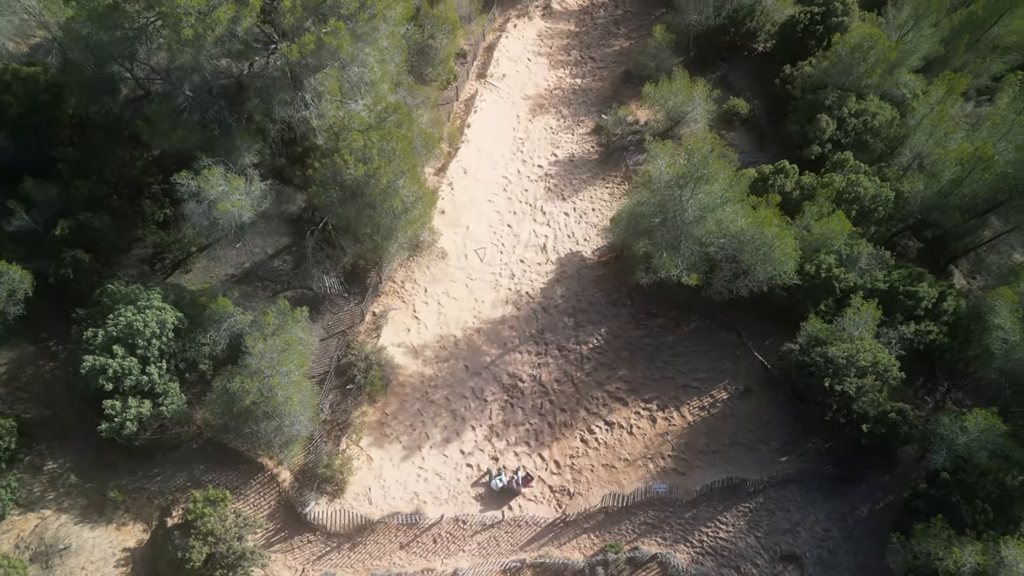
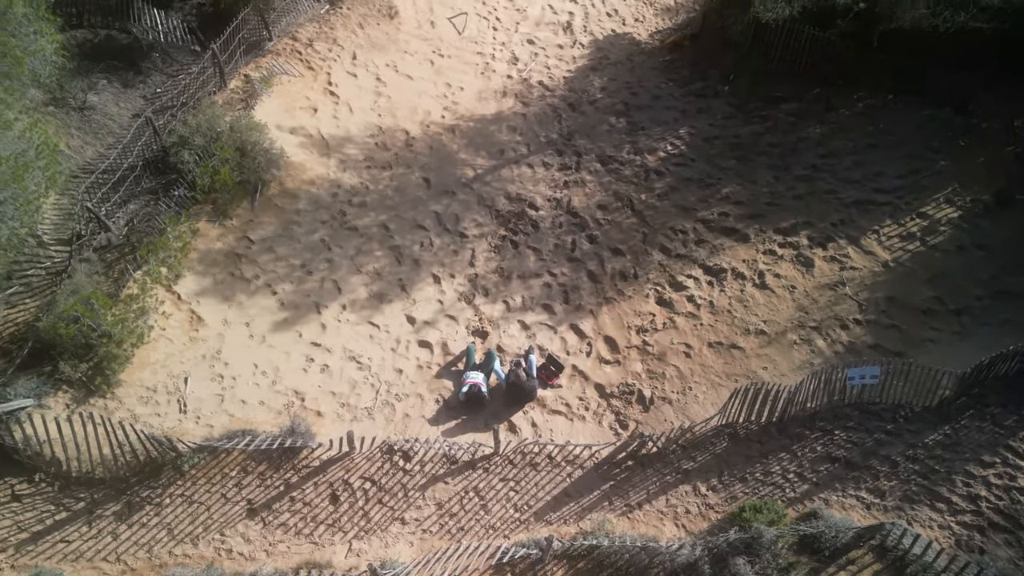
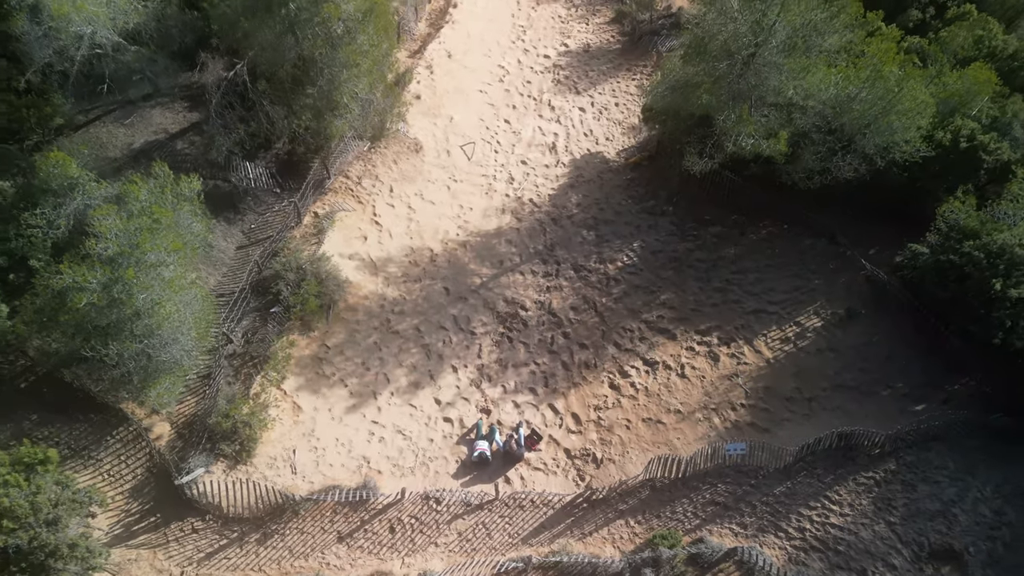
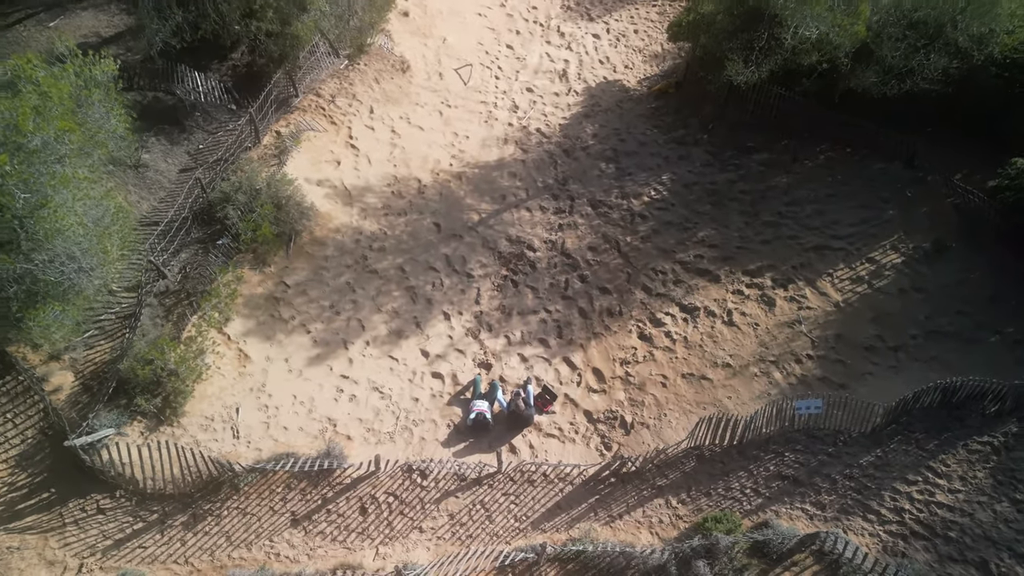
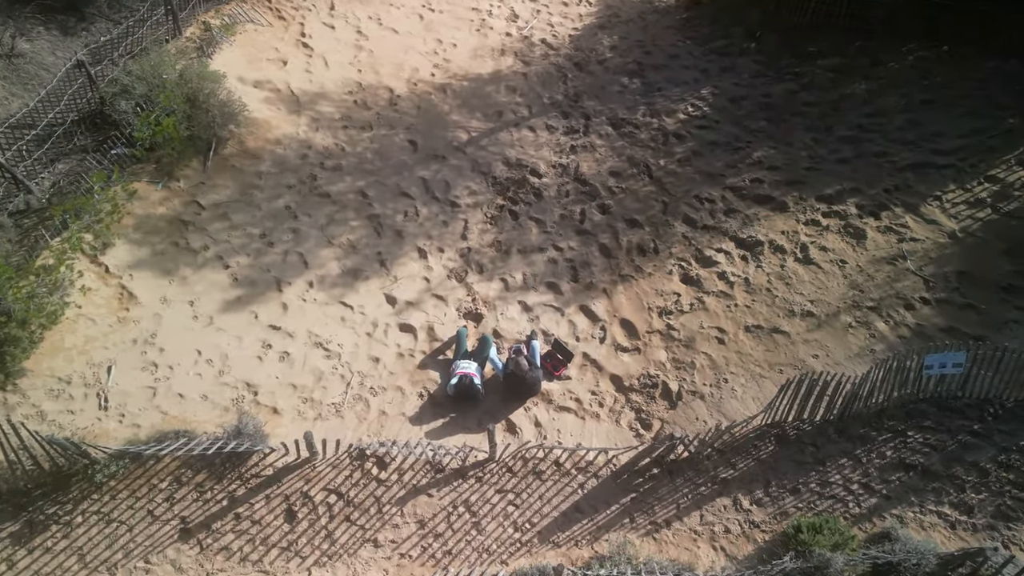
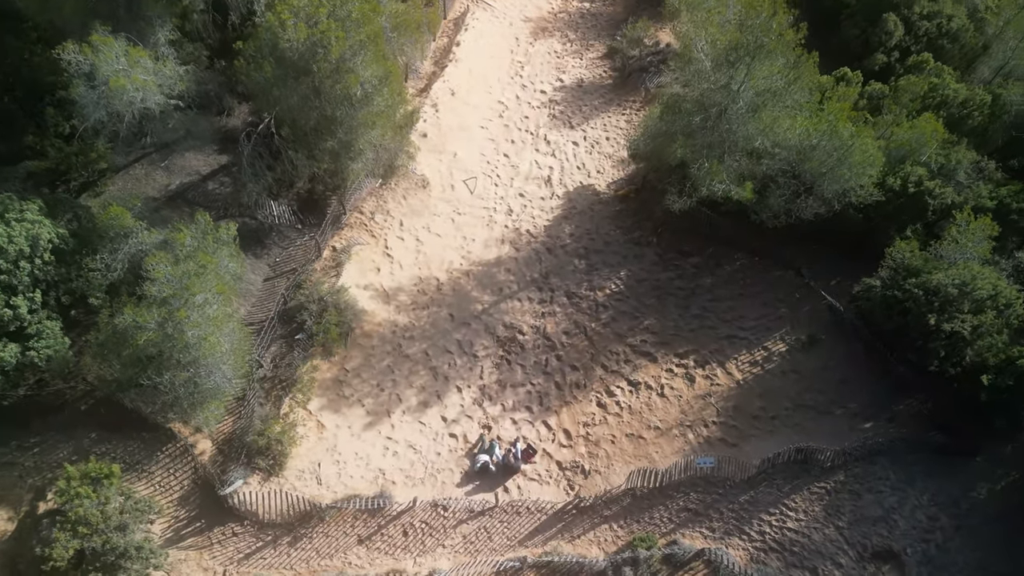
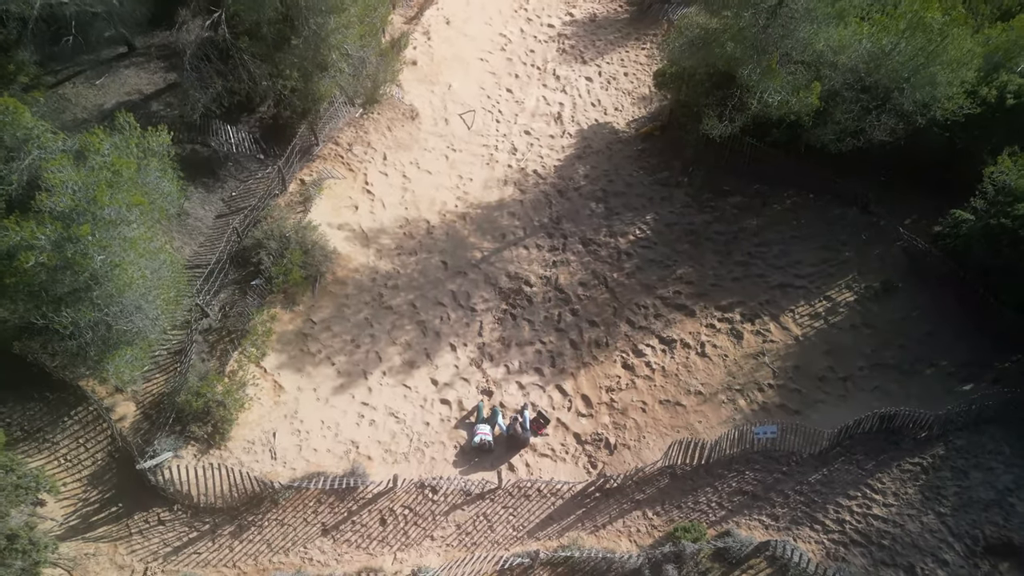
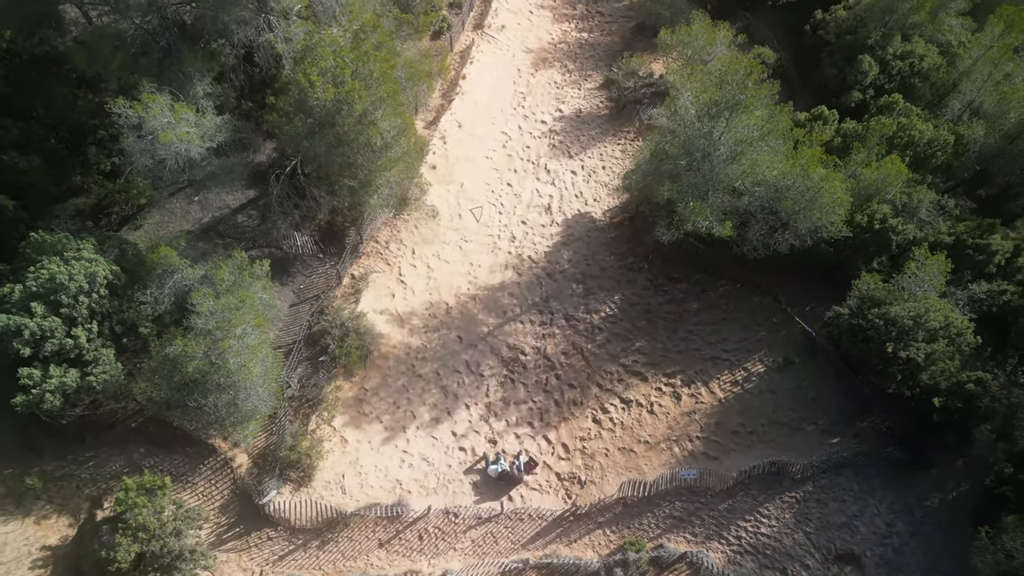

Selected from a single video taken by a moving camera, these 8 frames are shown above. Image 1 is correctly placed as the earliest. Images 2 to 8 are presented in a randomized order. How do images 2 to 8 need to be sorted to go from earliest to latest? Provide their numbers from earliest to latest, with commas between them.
8, 6, 3, 7, 4, 2, 5
